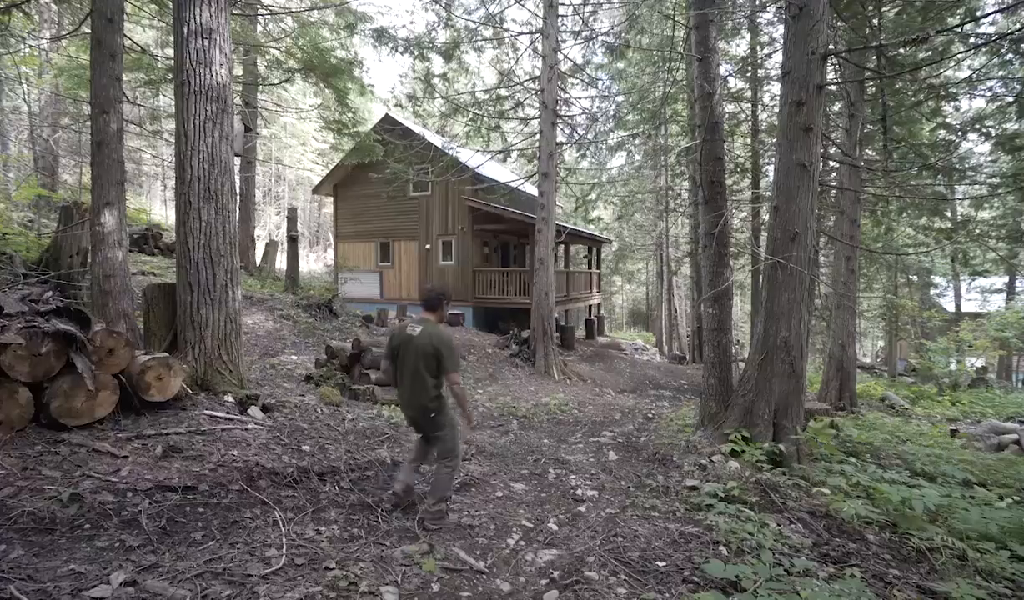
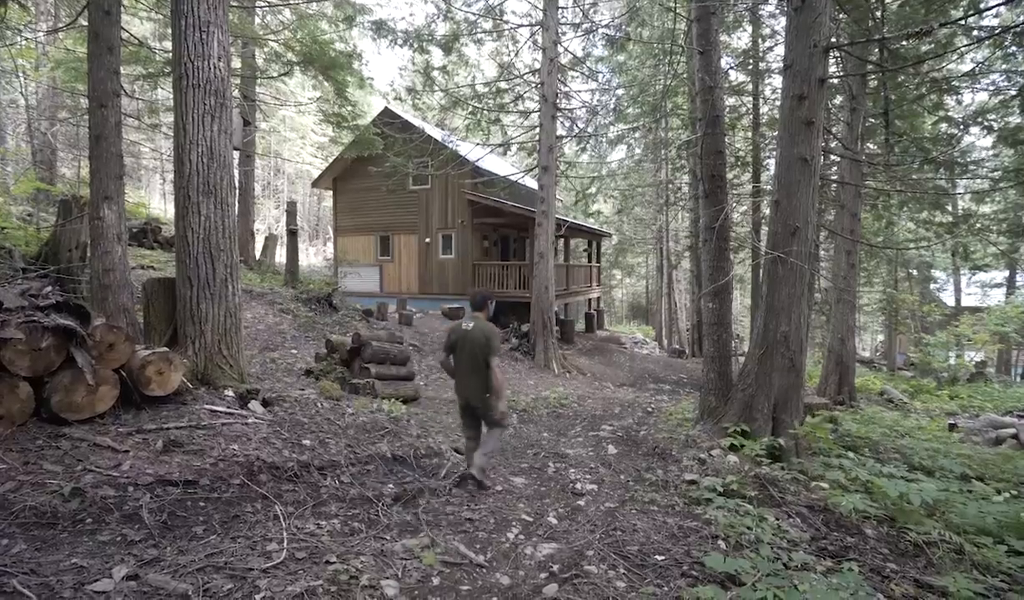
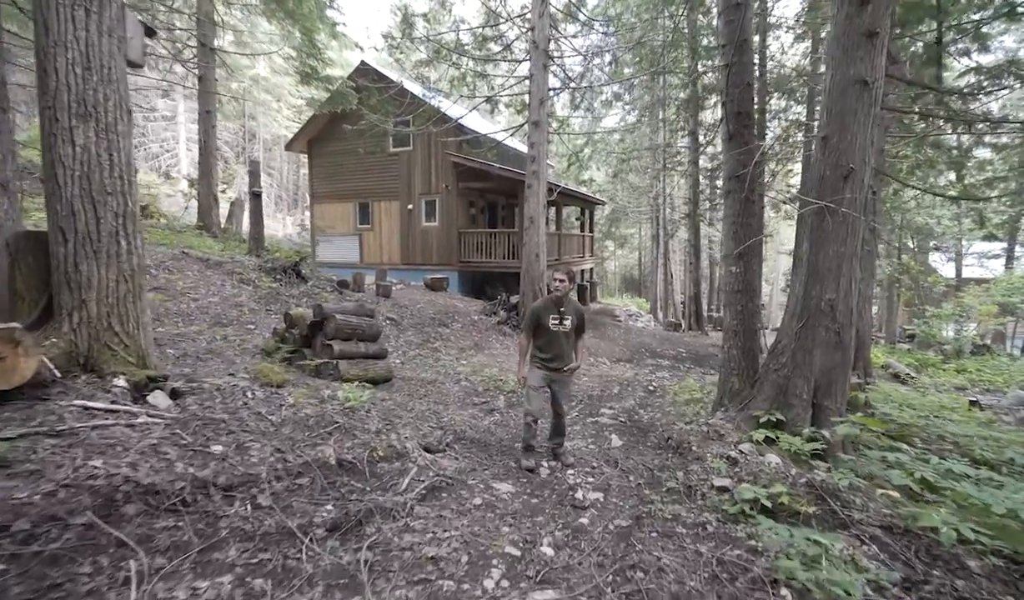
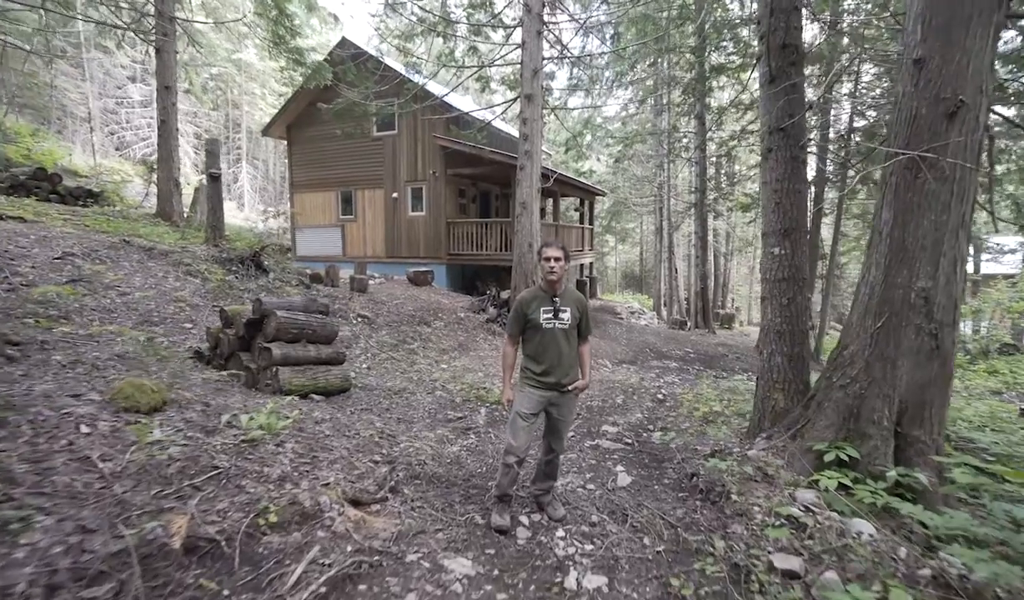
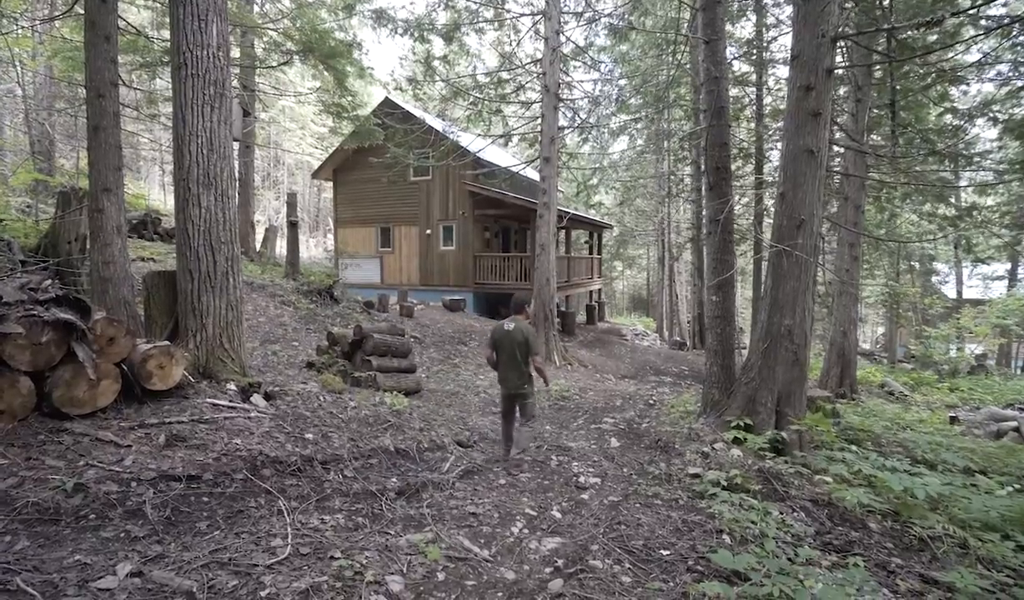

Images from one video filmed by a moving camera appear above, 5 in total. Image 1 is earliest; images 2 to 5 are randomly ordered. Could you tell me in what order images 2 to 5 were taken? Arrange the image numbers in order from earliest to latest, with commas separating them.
2, 5, 3, 4
